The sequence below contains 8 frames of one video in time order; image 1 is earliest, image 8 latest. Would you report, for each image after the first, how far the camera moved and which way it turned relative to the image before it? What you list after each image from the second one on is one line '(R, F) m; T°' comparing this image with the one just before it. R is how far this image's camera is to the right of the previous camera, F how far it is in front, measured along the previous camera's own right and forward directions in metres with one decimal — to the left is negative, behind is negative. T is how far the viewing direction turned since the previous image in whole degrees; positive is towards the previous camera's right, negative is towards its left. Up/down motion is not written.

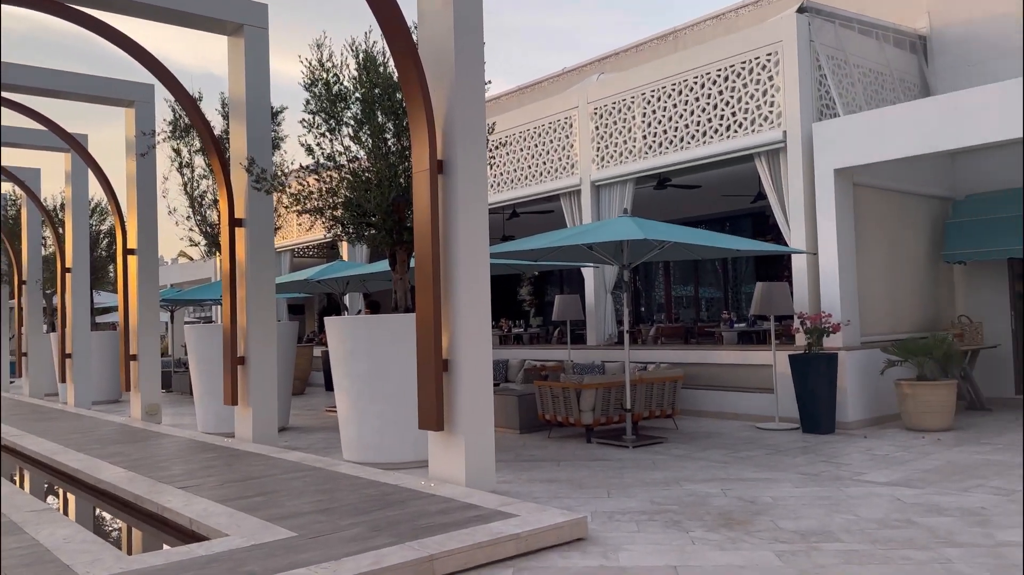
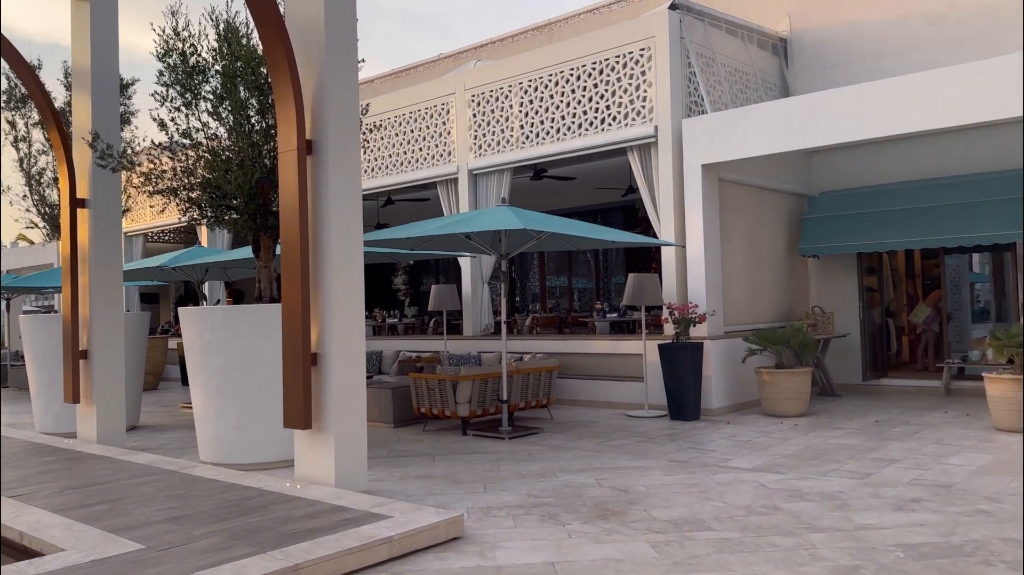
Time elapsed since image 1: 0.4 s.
(0.0, +0.2) m; +9°
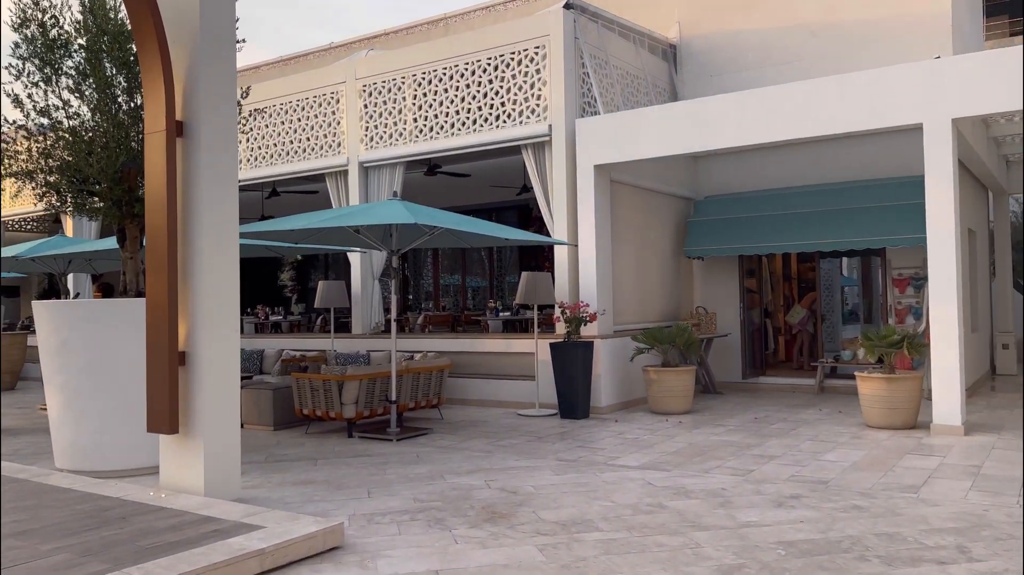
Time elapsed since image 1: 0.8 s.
(0.0, +0.2) m; +8°
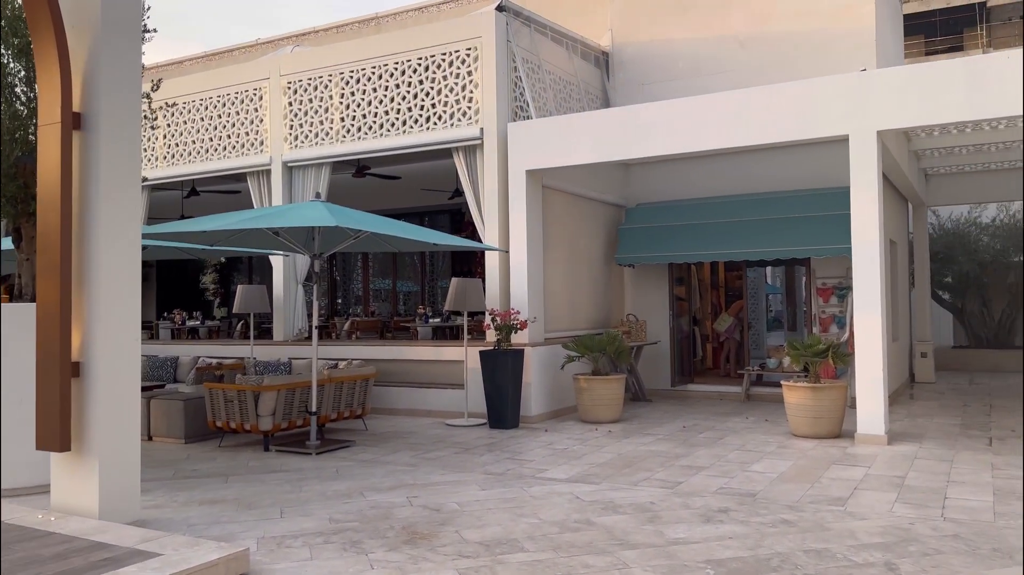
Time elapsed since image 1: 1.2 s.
(+0.1, +0.2) m; +5°
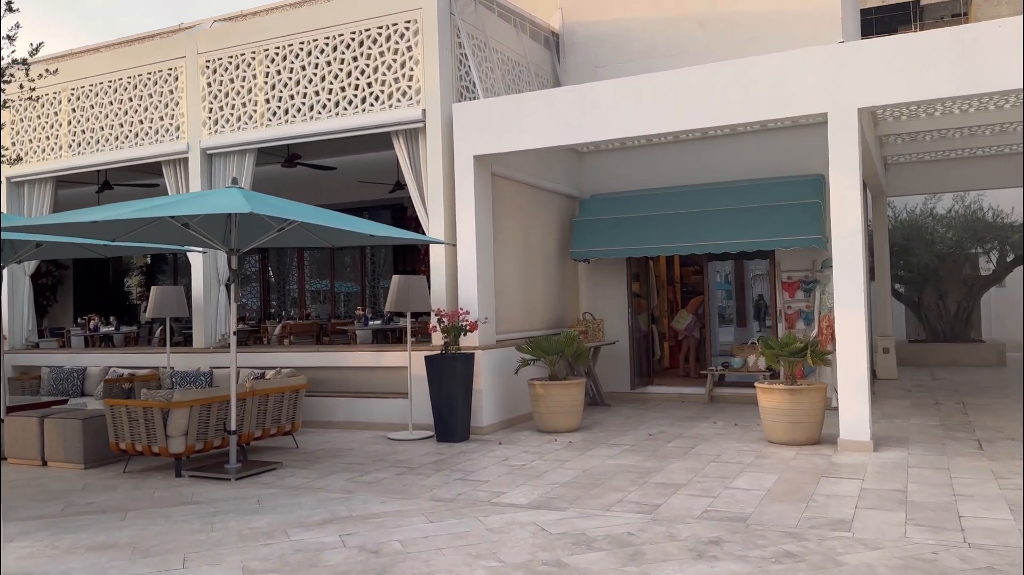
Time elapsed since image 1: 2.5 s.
(0.0, +0.9) m; +4°
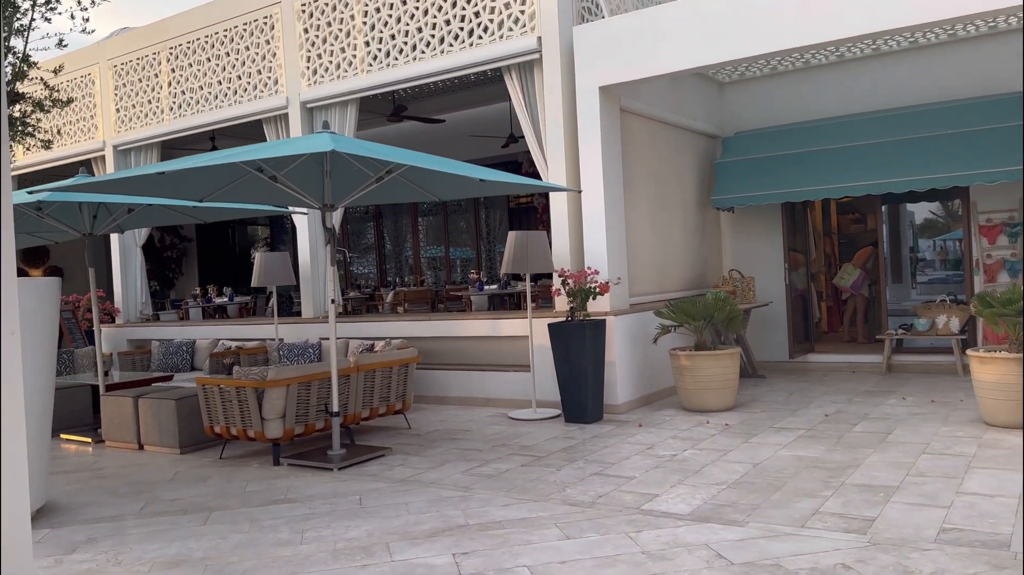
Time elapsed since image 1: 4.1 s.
(-0.2, +1.2) m; -9°
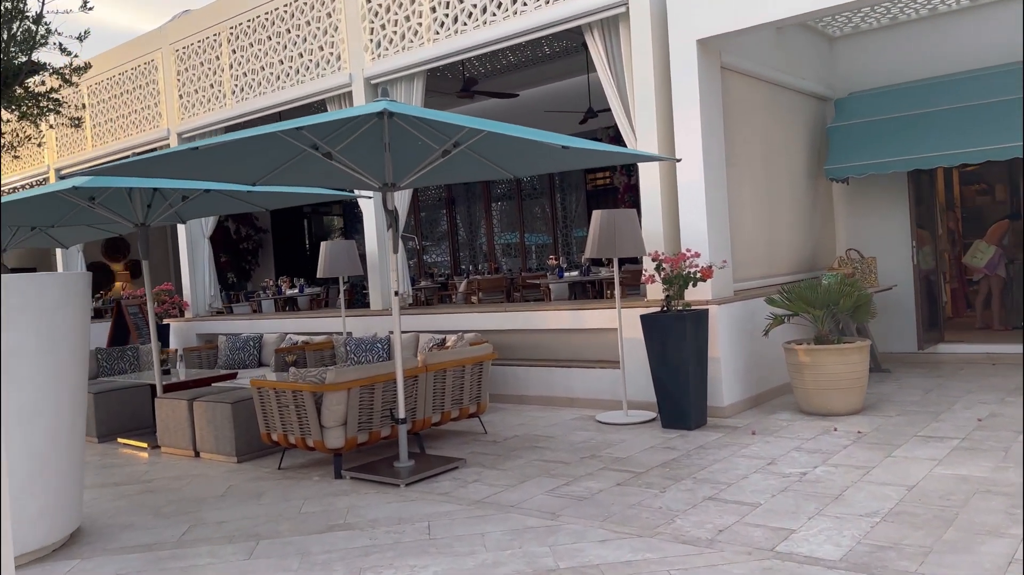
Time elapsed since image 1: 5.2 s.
(-0.1, +0.8) m; -6°
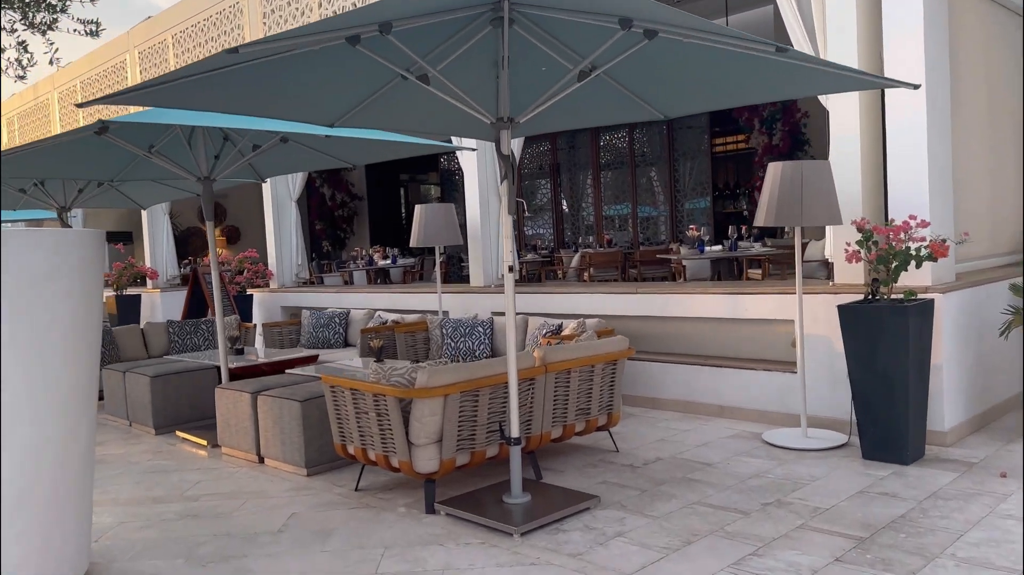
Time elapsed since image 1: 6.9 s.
(-0.3, +1.4) m; -7°
